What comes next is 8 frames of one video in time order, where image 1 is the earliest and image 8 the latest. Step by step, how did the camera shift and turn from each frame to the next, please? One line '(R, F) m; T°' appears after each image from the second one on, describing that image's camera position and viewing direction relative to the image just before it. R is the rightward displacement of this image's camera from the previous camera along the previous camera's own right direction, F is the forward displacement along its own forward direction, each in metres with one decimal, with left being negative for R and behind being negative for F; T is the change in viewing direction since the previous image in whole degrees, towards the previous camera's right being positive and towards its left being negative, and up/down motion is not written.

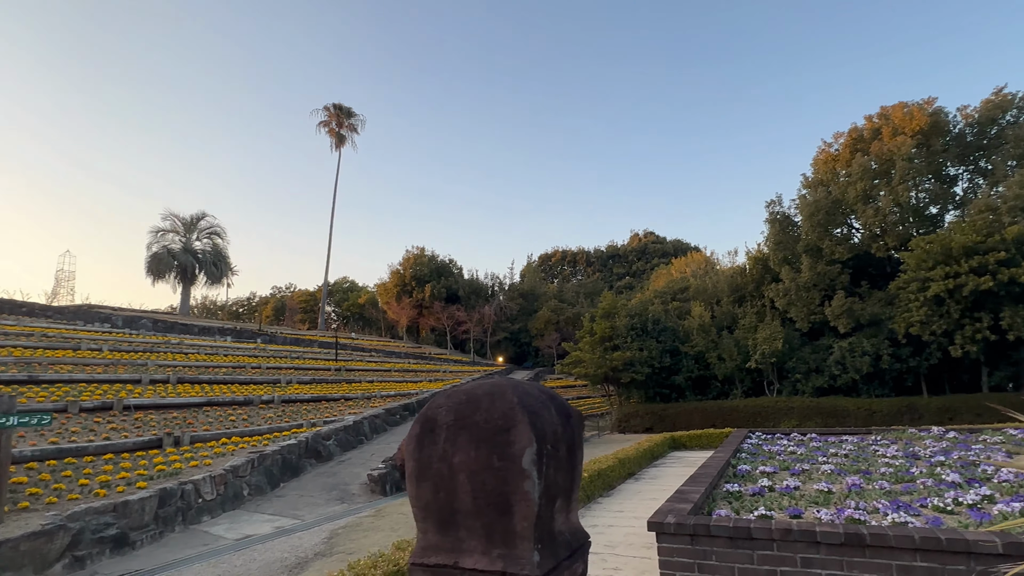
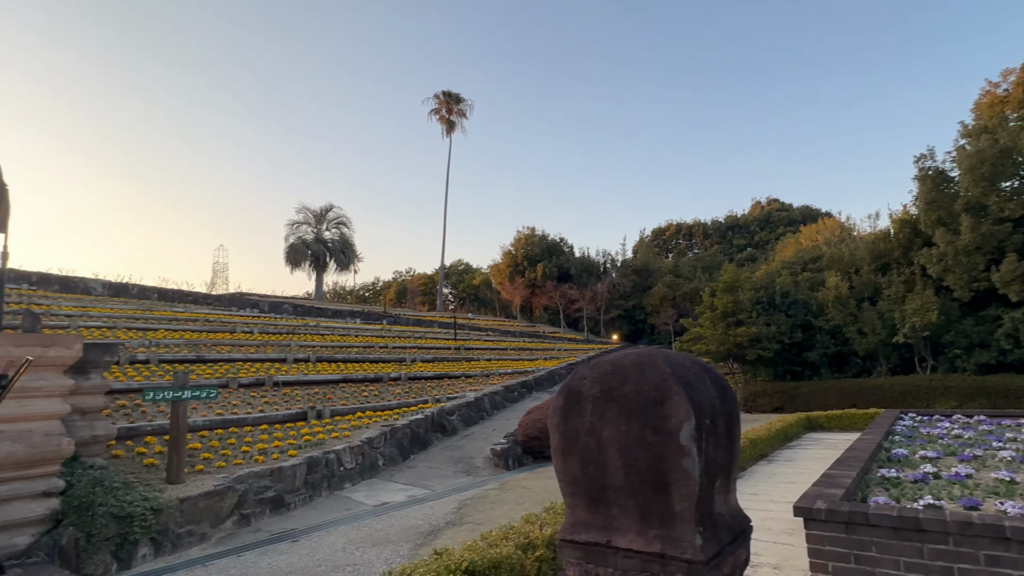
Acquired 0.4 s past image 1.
(-0.1, +0.1) m; -11°
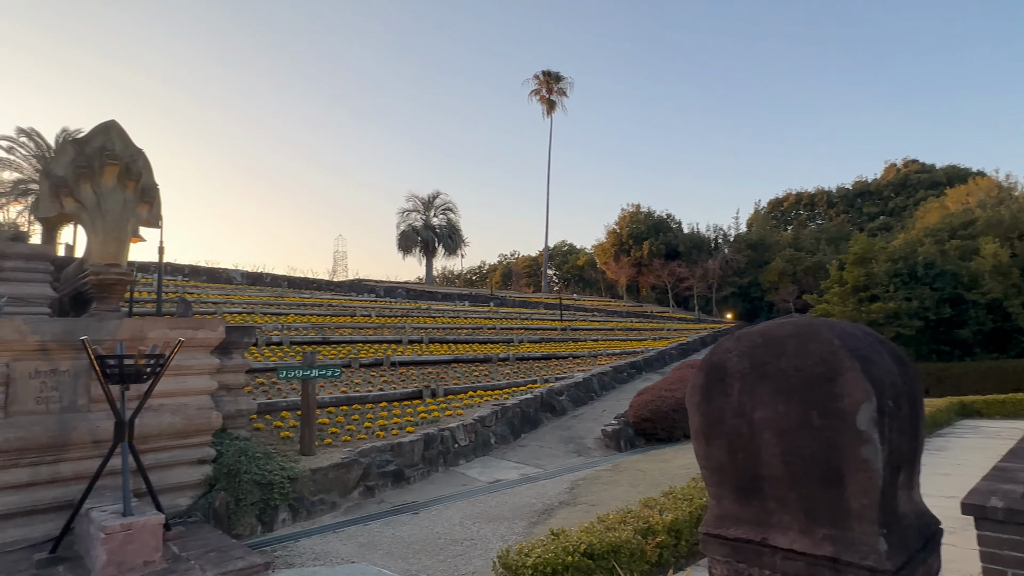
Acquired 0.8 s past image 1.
(-0.1, +0.1) m; -10°
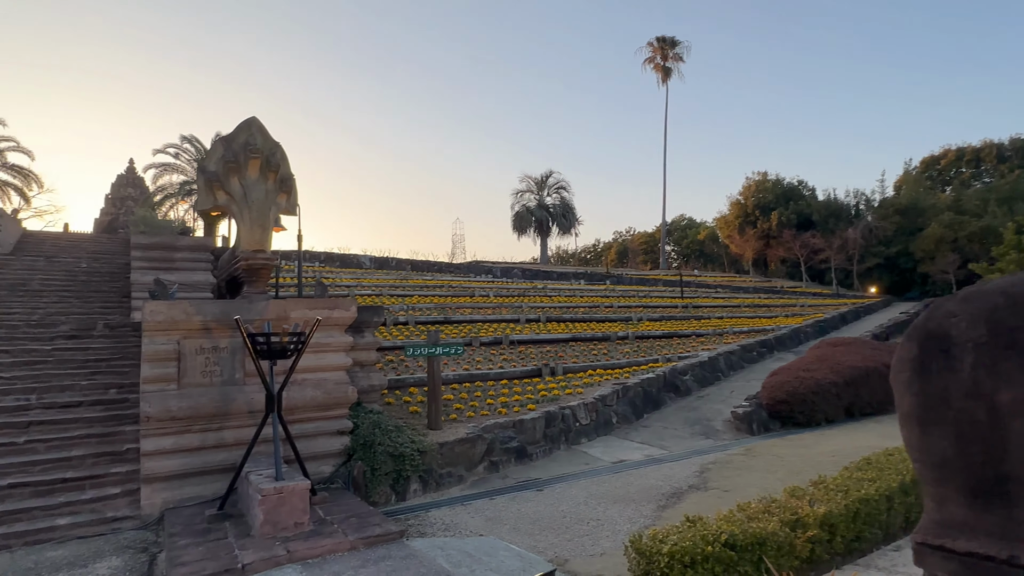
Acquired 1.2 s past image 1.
(-0.1, +0.1) m; -11°
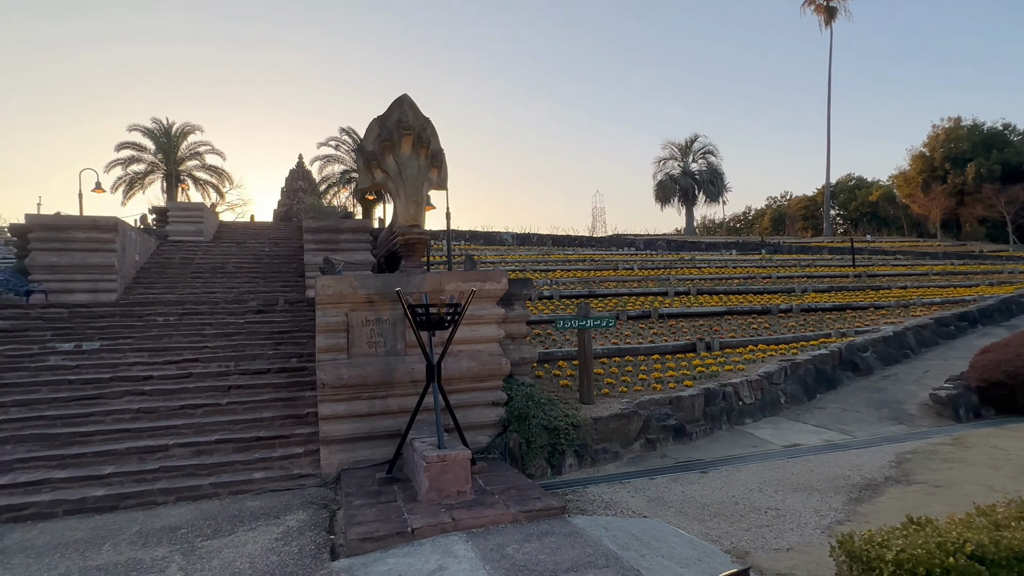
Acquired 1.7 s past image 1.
(-0.2, +0.3) m; -14°
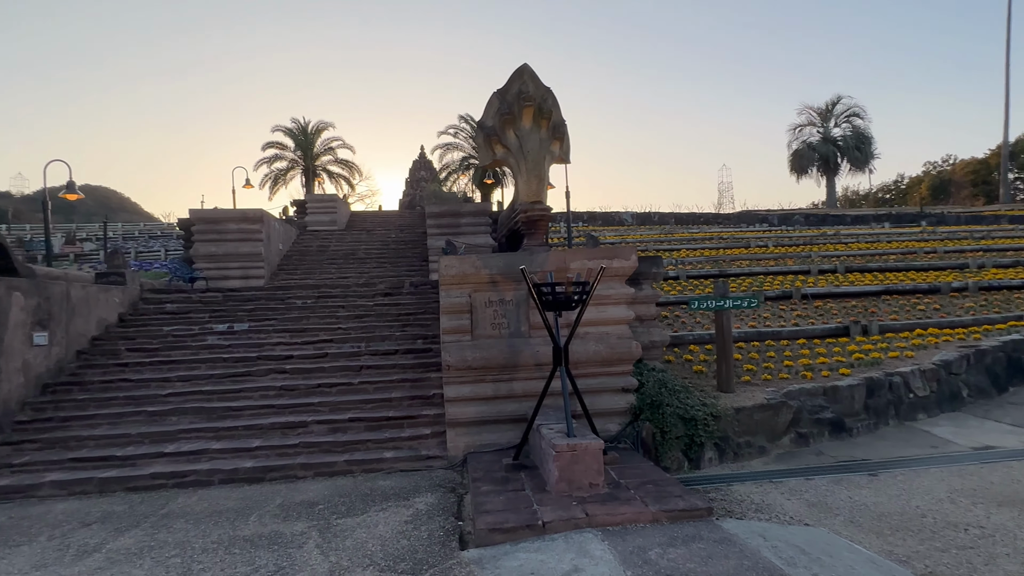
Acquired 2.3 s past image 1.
(-0.1, +0.3) m; -12°
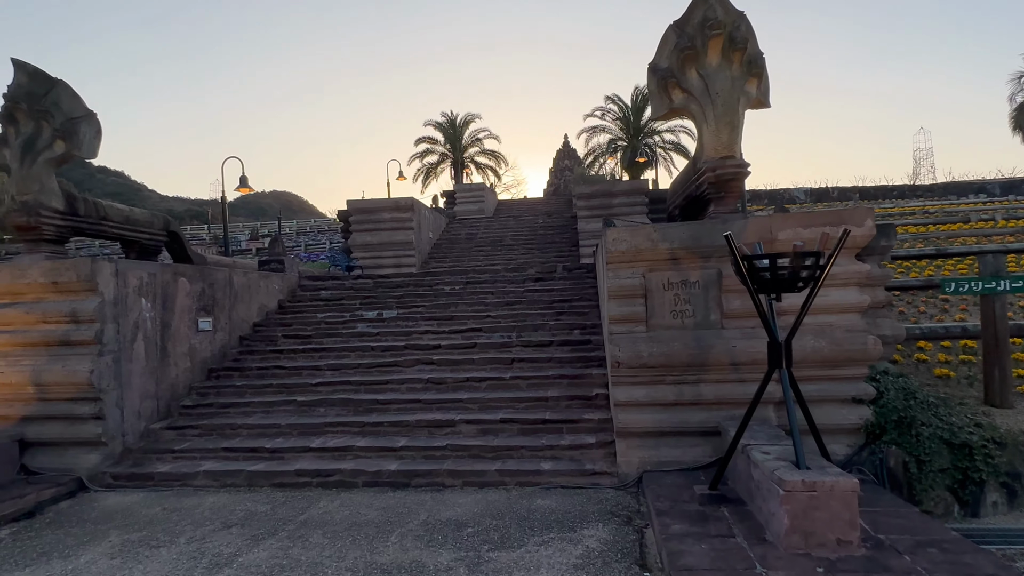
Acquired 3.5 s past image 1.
(-0.3, +1.0) m; -14°
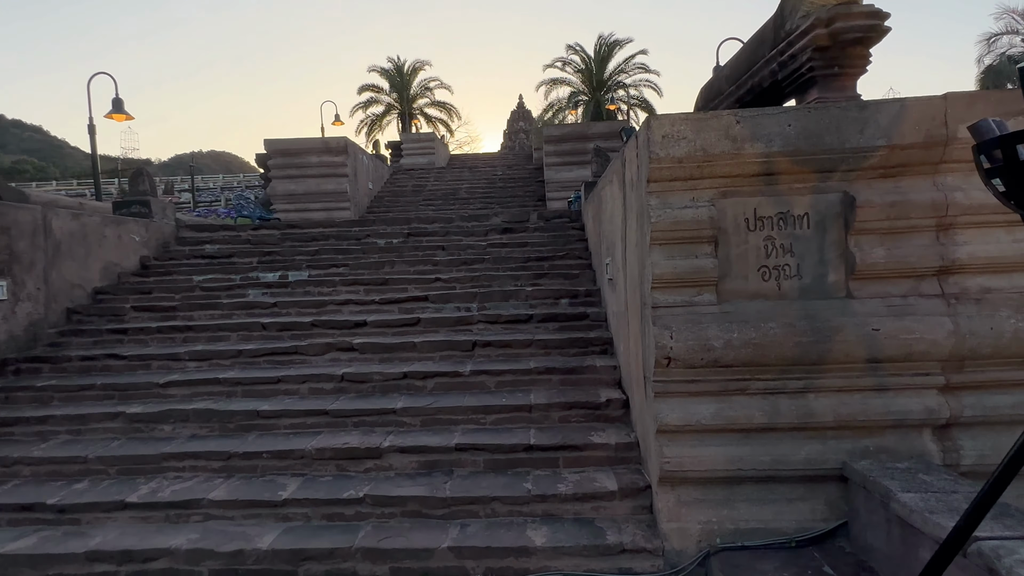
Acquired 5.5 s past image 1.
(-0.1, +2.1) m; +5°
